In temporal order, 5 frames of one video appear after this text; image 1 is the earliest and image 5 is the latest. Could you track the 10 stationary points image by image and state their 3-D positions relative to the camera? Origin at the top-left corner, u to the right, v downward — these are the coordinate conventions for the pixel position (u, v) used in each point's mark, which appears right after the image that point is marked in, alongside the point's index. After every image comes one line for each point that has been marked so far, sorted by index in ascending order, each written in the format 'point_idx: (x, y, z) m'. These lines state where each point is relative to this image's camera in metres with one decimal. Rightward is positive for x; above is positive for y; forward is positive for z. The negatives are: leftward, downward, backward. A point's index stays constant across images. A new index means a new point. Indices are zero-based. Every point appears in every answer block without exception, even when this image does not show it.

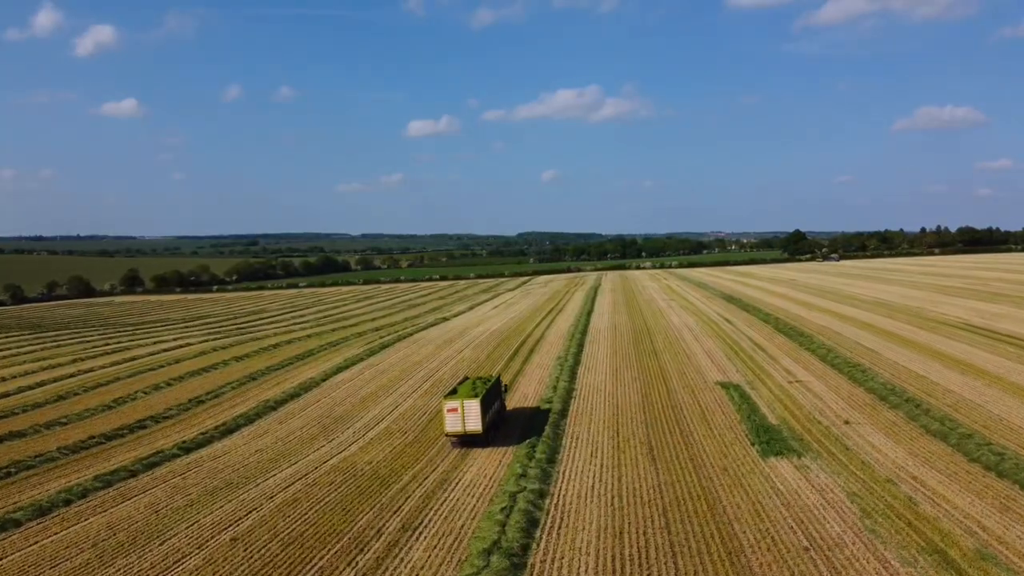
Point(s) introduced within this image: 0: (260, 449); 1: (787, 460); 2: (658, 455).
0: (-6.7, -4.2, +19.6) m
1: (+6.0, -3.7, +16.3) m
2: (+3.2, -3.7, +16.6) m
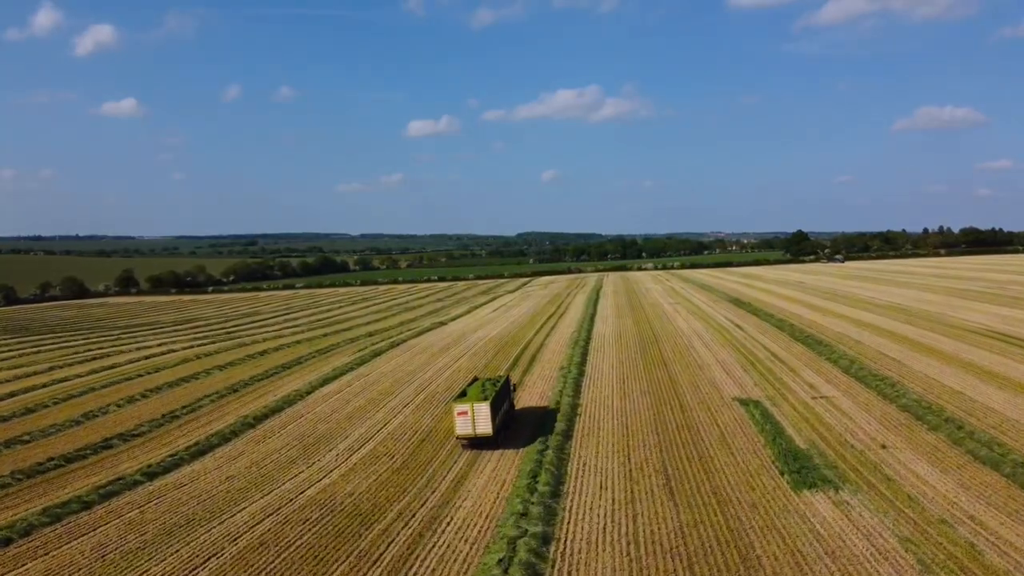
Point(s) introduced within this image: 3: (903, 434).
0: (-6.7, -4.4, +17.7) m
1: (+6.0, -4.0, +14.4) m
2: (+3.2, -3.9, +14.7) m
3: (+9.5, -3.5, +18.1) m
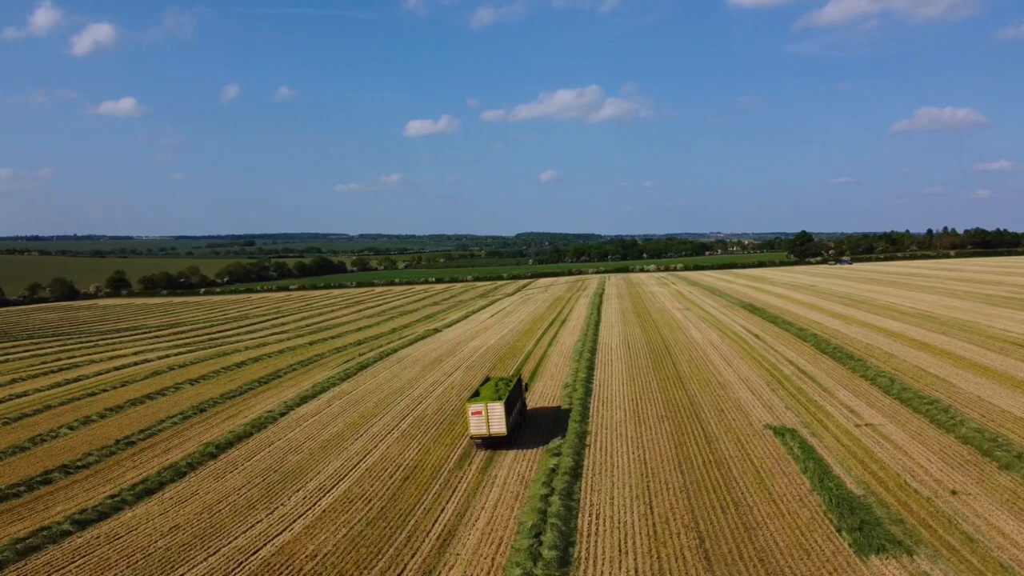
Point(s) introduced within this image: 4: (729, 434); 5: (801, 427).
0: (-6.7, -4.7, +14.9) m
1: (+6.0, -4.2, +11.6) m
2: (+3.2, -4.2, +11.9) m
3: (+9.4, -3.8, +15.4) m
4: (+5.3, -3.5, +18.2) m
5: (+7.1, -3.5, +18.6) m
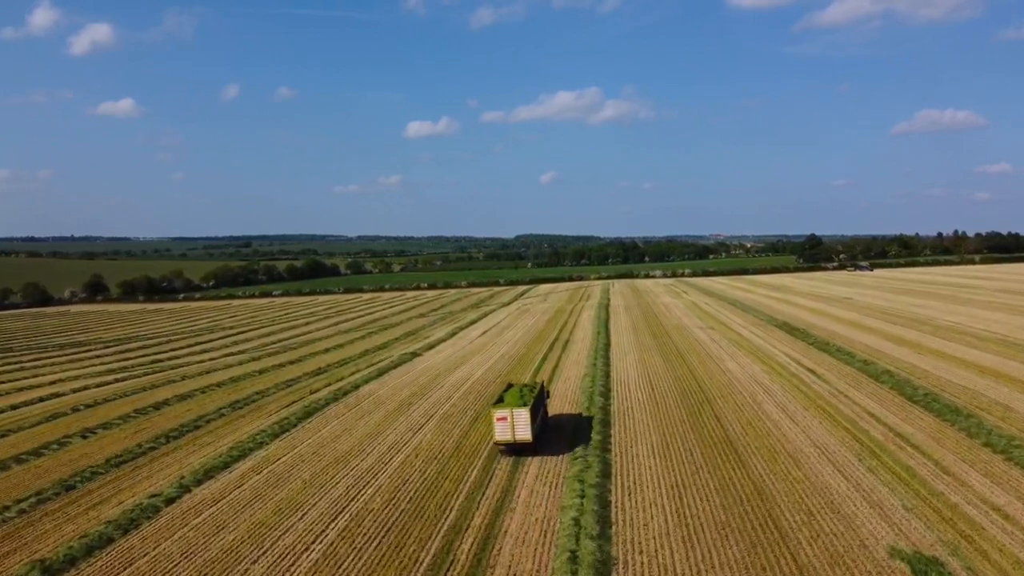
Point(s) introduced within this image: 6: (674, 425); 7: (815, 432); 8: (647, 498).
0: (-7.0, -5.4, +8.1) m
1: (+5.6, -5.0, +4.8) m
2: (+2.9, -4.9, +5.1) m
3: (+9.1, -4.6, +8.6) m
4: (+4.9, -4.3, +11.4) m
5: (+6.8, -4.2, +11.8) m
6: (+4.2, -3.6, +19.1) m
7: (+7.4, -3.6, +18.1) m
8: (+2.5, -4.1, +14.2) m
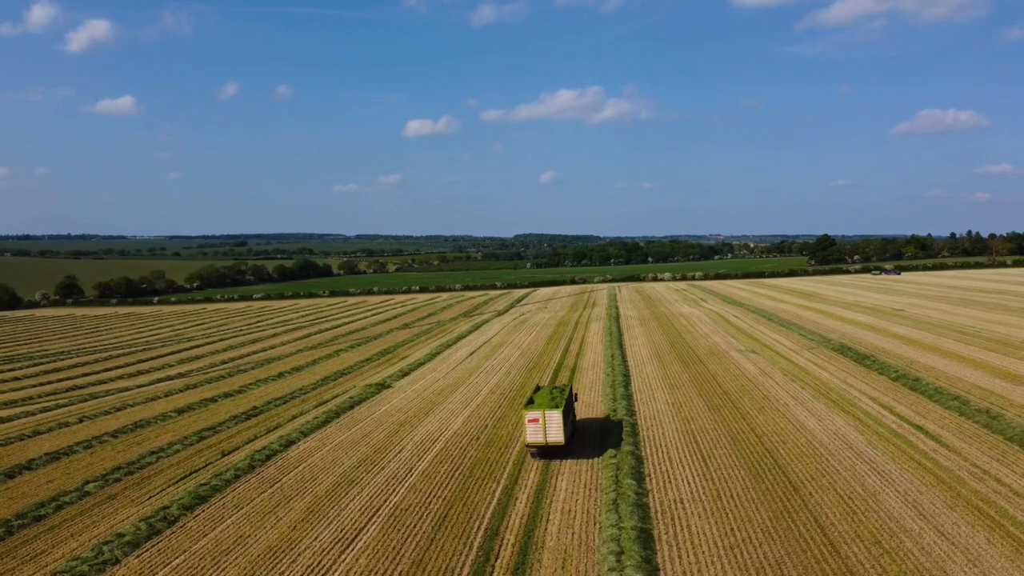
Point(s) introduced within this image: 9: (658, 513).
0: (-7.3, -6.0, +0.8) m
1: (+5.4, -5.6, -2.5) m
2: (+2.6, -5.5, -2.2) m
3: (+8.9, -5.2, +1.3) m
4: (+4.7, -4.9, +4.1) m
5: (+6.6, -4.8, +4.5) m
6: (+3.9, -4.2, +11.8) m
7: (+7.2, -4.2, +10.8) m
8: (+2.3, -4.7, +6.9) m
9: (+2.6, -4.2, +12.8) m
